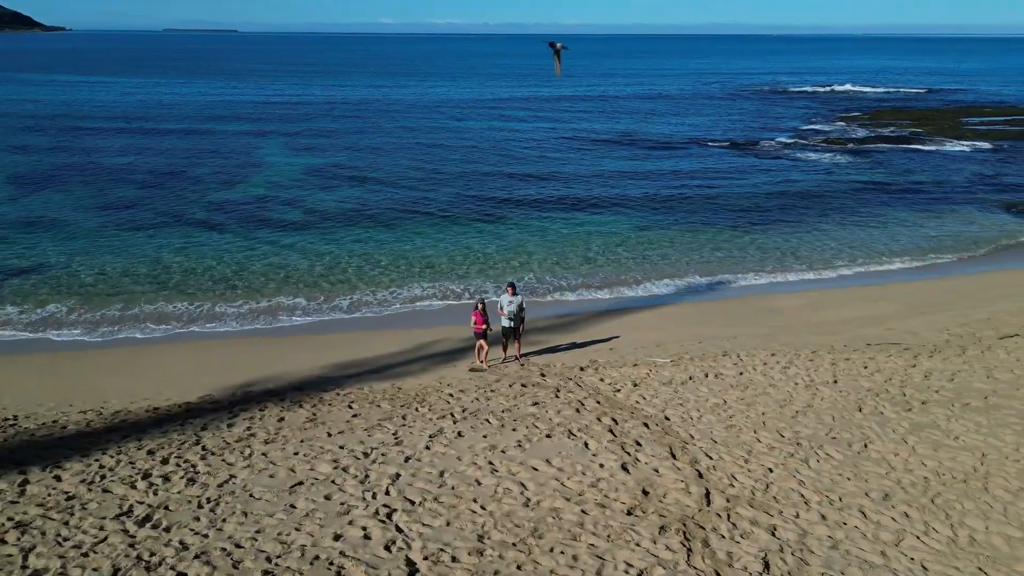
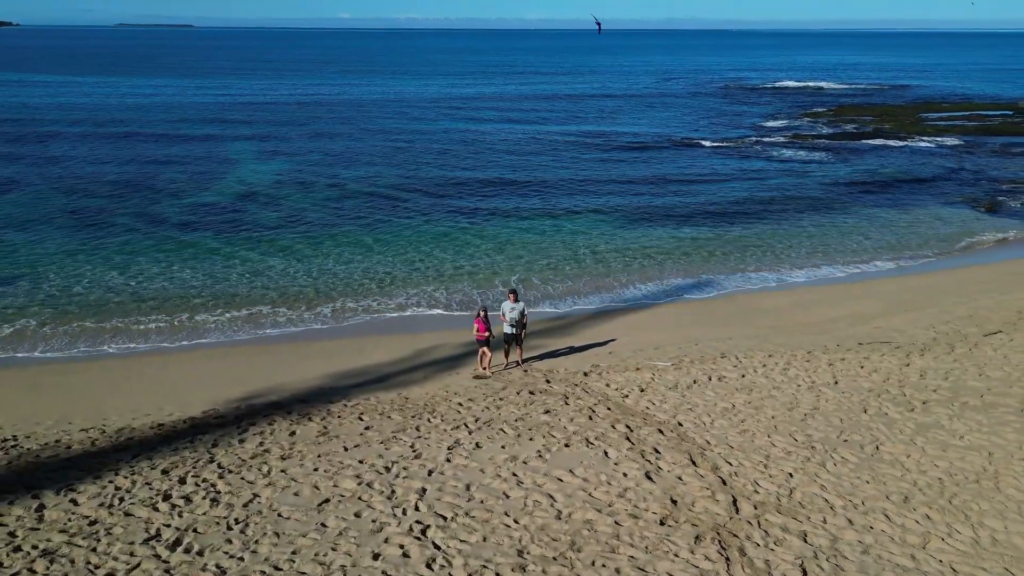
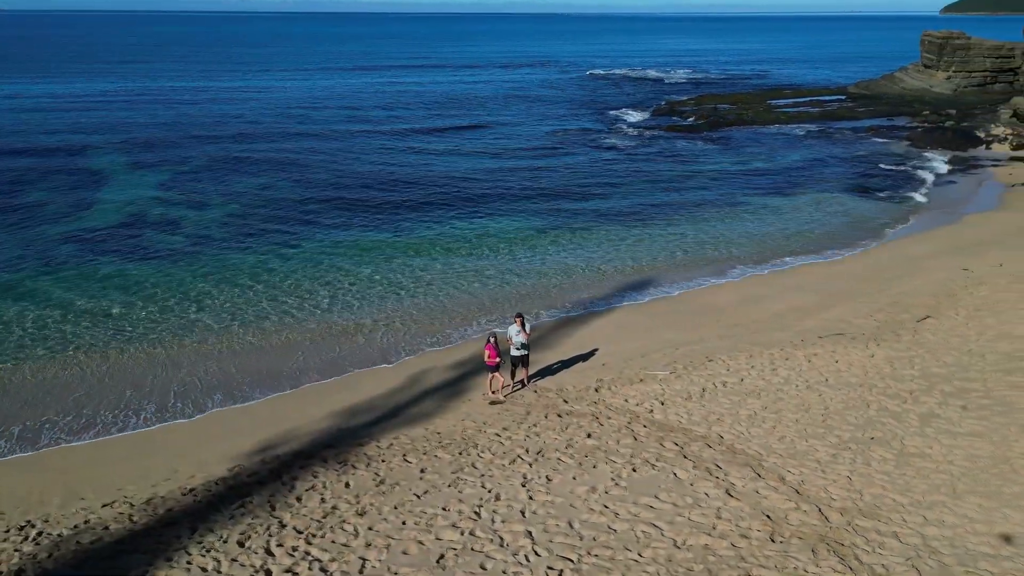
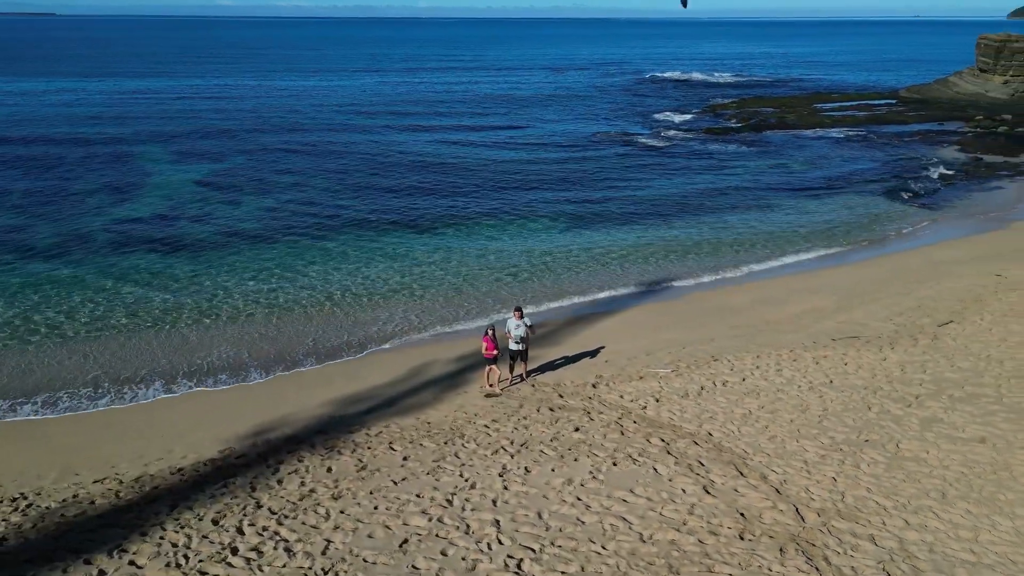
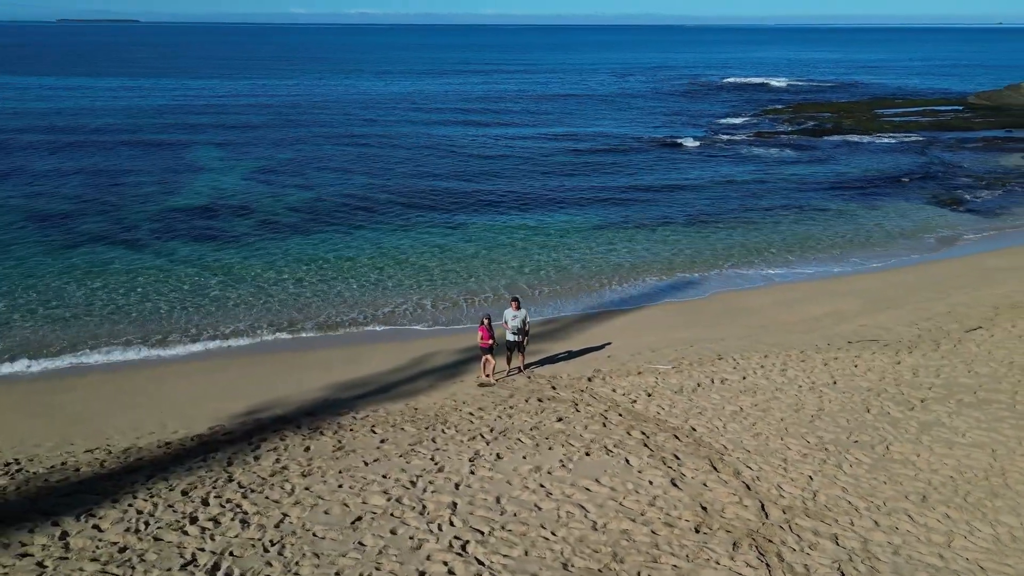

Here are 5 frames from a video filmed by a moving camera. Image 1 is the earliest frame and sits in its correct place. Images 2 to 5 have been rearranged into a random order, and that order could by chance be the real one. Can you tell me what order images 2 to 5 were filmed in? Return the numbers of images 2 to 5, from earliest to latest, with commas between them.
2, 5, 4, 3
